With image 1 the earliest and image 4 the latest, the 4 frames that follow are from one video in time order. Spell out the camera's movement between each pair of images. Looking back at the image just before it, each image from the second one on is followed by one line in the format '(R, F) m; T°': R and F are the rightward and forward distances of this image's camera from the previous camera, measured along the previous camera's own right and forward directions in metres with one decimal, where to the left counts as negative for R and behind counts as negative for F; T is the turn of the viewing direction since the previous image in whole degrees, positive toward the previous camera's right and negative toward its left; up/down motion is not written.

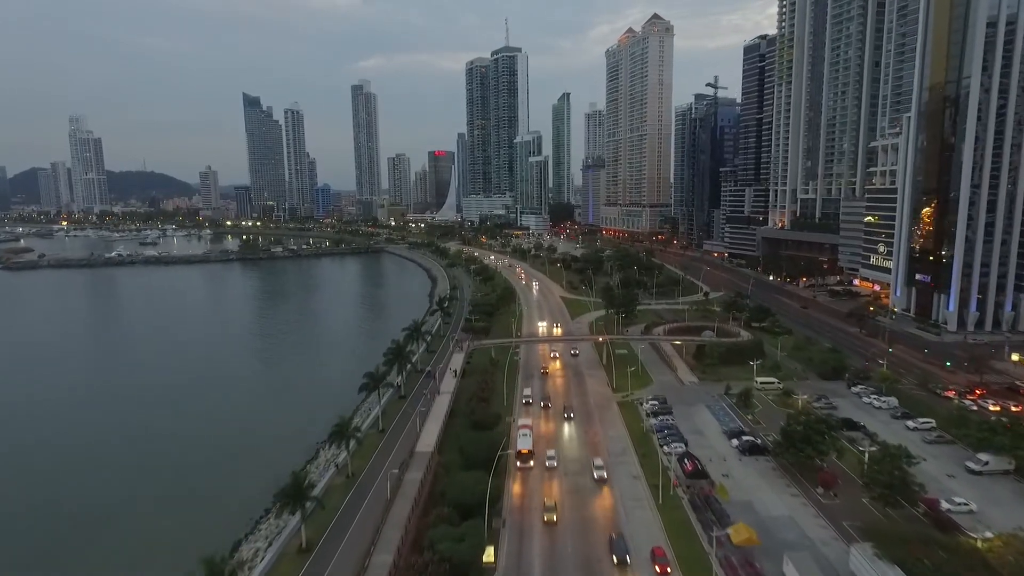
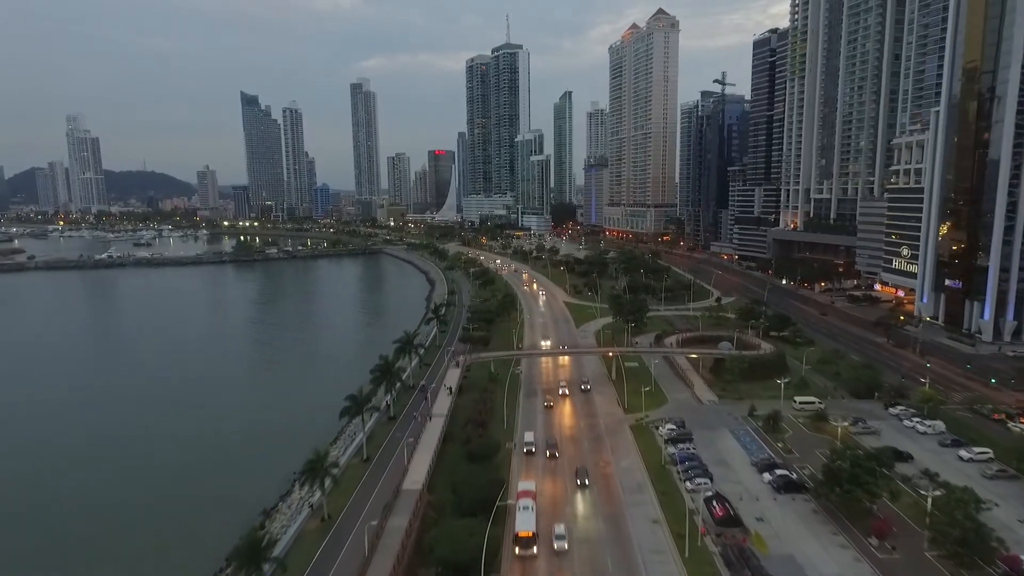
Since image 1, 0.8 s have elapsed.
(0.0, +4.4) m; 0°
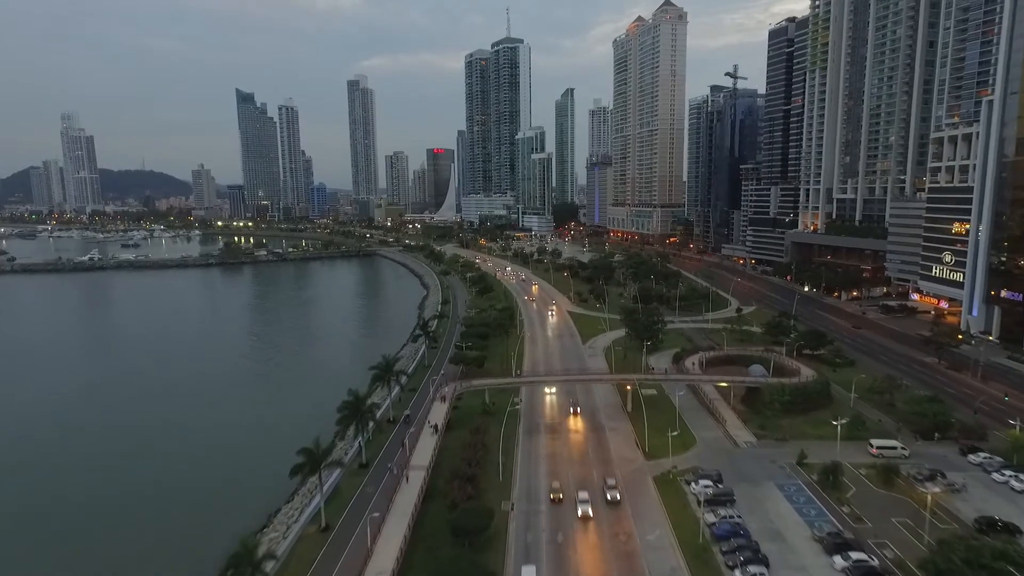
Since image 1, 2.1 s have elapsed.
(+0.2, +7.2) m; 0°
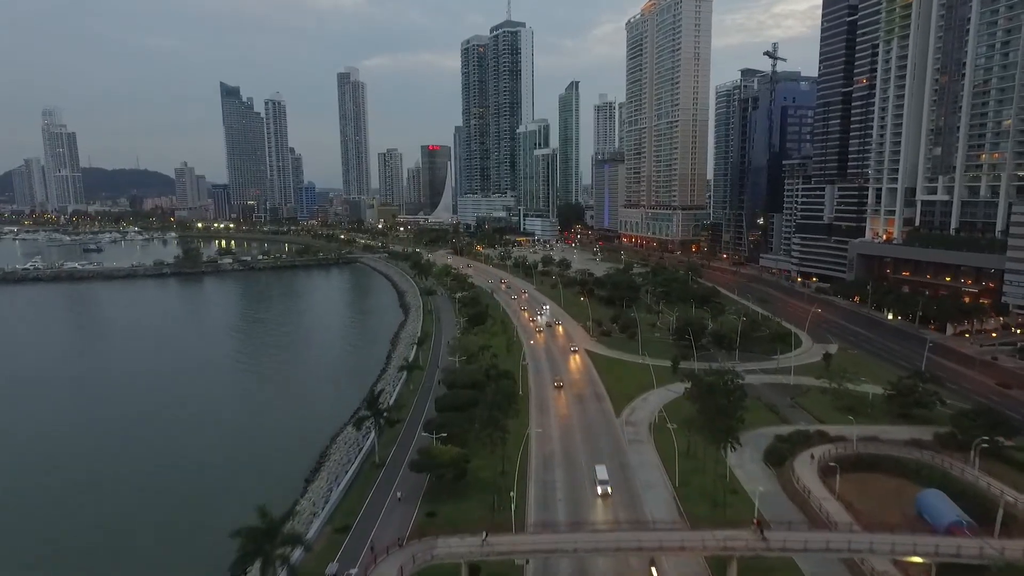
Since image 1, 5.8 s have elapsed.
(0.0, +19.6) m; 0°
